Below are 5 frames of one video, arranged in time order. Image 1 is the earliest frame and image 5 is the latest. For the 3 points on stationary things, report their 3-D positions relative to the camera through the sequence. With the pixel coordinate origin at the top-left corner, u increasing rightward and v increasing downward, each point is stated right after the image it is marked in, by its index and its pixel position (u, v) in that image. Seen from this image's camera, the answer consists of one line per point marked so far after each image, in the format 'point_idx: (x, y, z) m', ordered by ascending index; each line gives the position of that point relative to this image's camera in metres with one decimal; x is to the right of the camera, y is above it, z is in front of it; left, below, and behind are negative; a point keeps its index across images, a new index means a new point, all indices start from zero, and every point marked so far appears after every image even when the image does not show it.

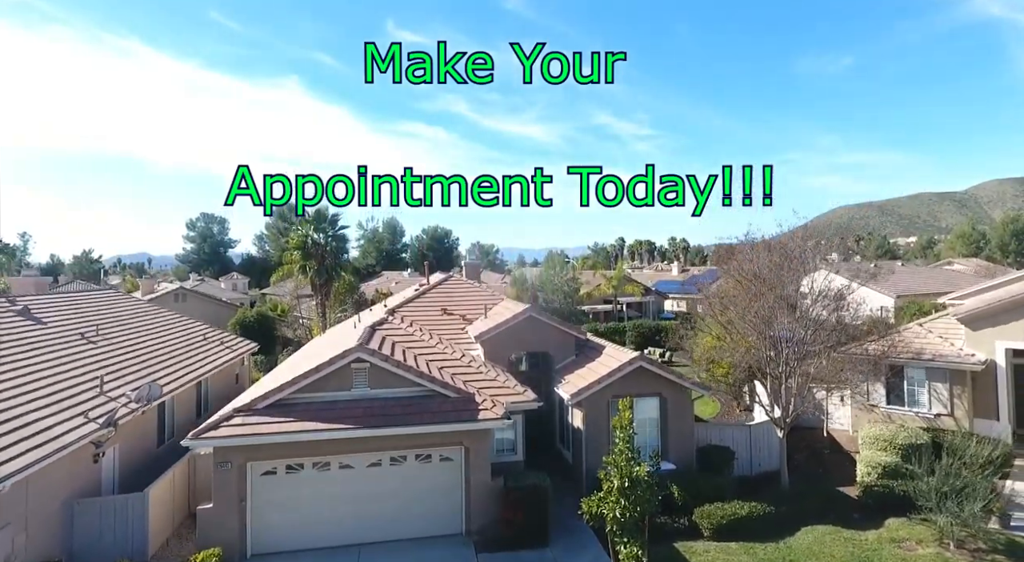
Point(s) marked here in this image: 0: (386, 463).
0: (-2.0, -2.9, +10.2) m
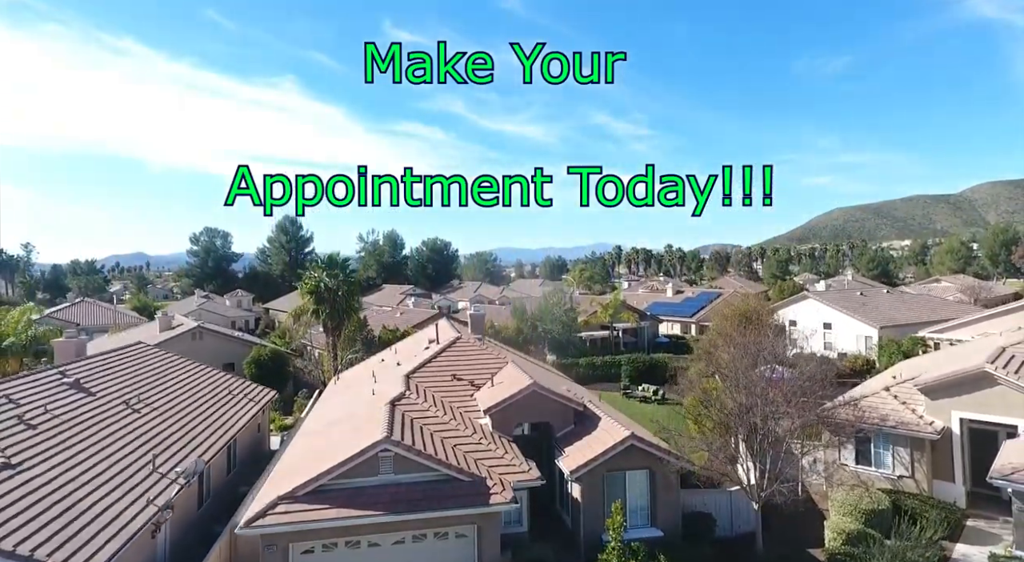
0: (-1.9, -4.6, +11.7) m
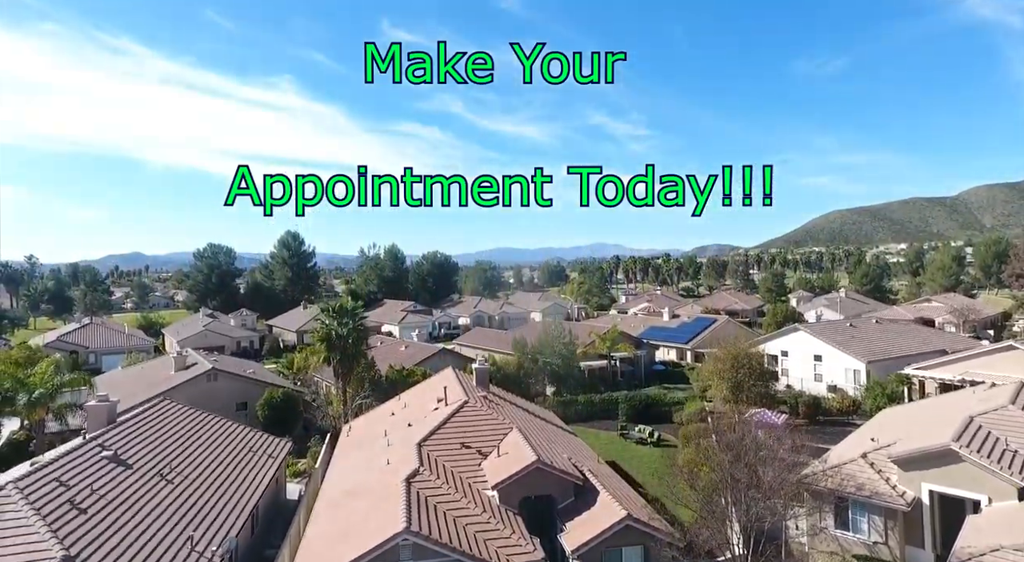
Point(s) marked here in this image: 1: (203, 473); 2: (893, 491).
0: (-1.7, -6.8, +12.9) m
1: (-9.2, -5.6, +19.2) m
2: (+9.4, -5.2, +15.9) m
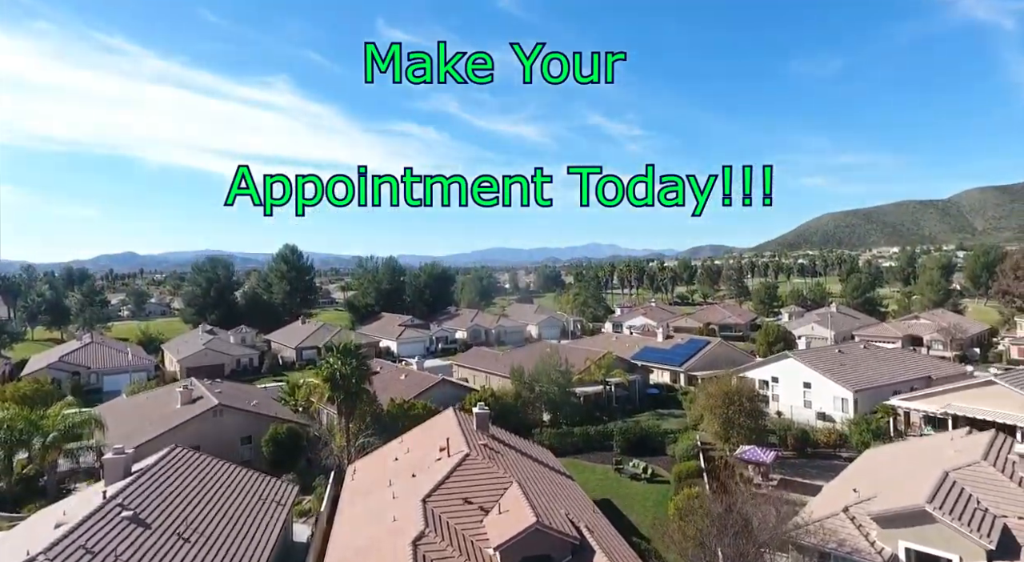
0: (-1.7, -8.6, +13.8) m
1: (-9.2, -7.6, +20.1) m
2: (+9.4, -6.9, +16.9) m
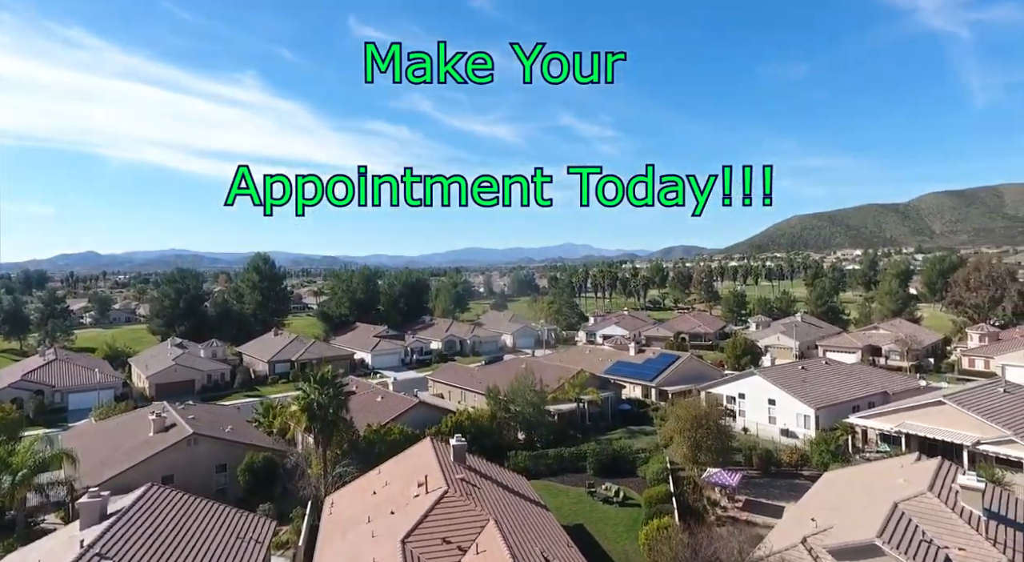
0: (-2.1, -10.1, +14.5) m
1: (-9.9, -9.1, +20.4) m
2: (+8.7, -8.2, +18.0) m
